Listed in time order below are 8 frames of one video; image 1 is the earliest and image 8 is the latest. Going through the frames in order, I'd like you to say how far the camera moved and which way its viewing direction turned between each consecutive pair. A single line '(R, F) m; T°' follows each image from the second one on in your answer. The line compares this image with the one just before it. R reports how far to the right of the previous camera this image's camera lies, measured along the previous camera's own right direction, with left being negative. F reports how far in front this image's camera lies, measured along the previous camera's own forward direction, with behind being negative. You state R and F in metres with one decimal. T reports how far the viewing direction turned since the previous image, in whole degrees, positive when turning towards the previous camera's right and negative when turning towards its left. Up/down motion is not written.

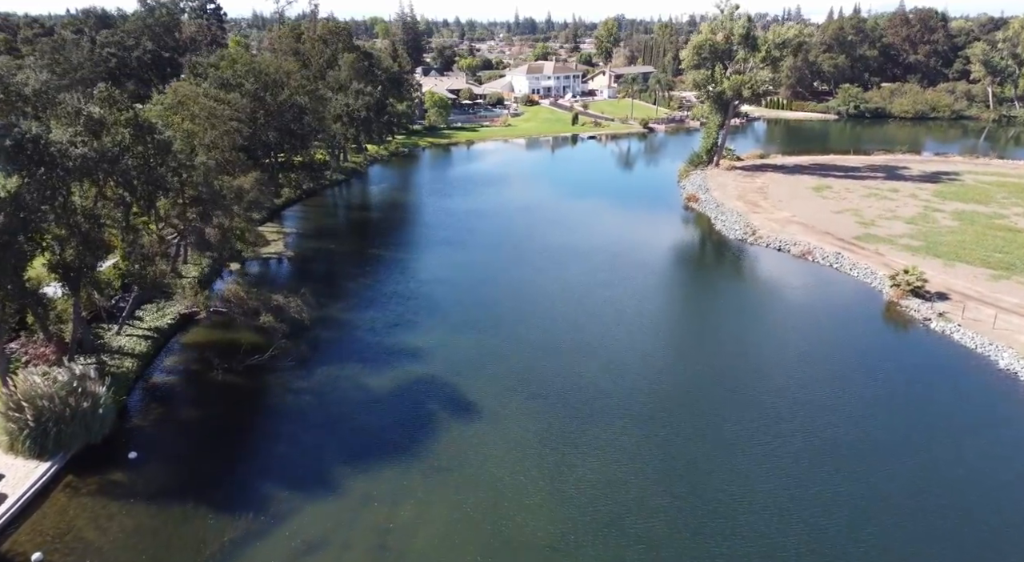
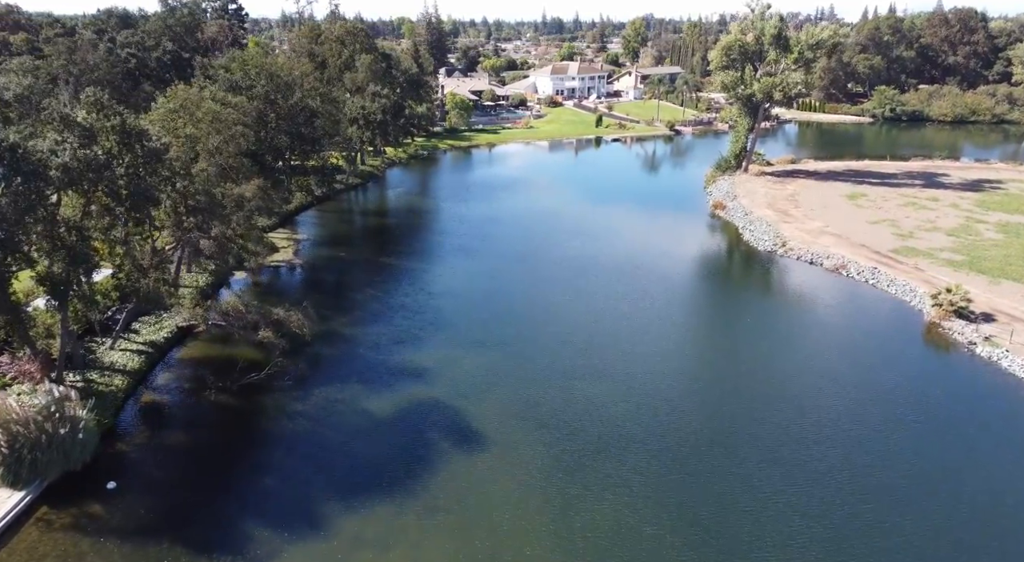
(+0.5, +1.8) m; -2°
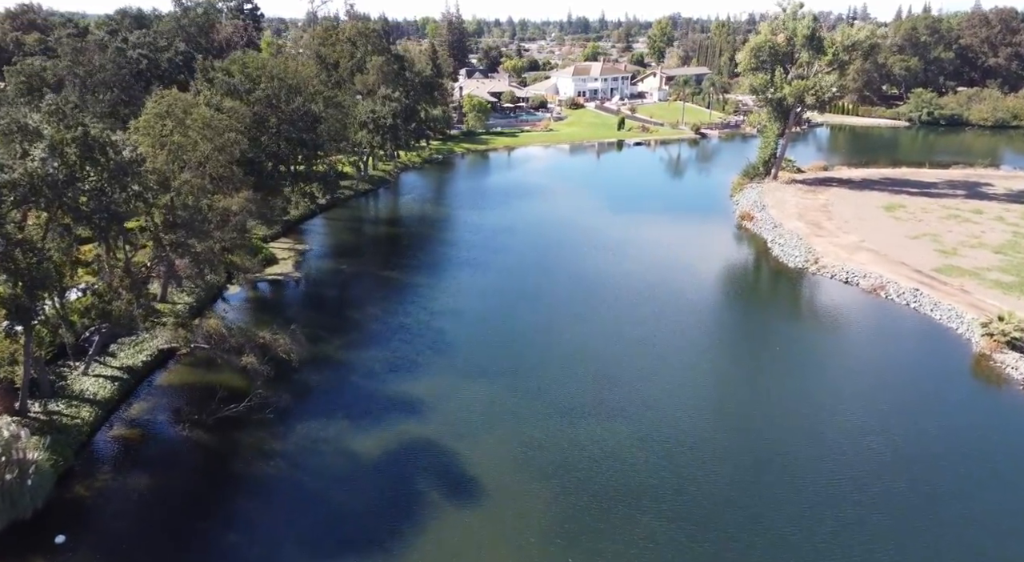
(+0.7, +2.5) m; -2°
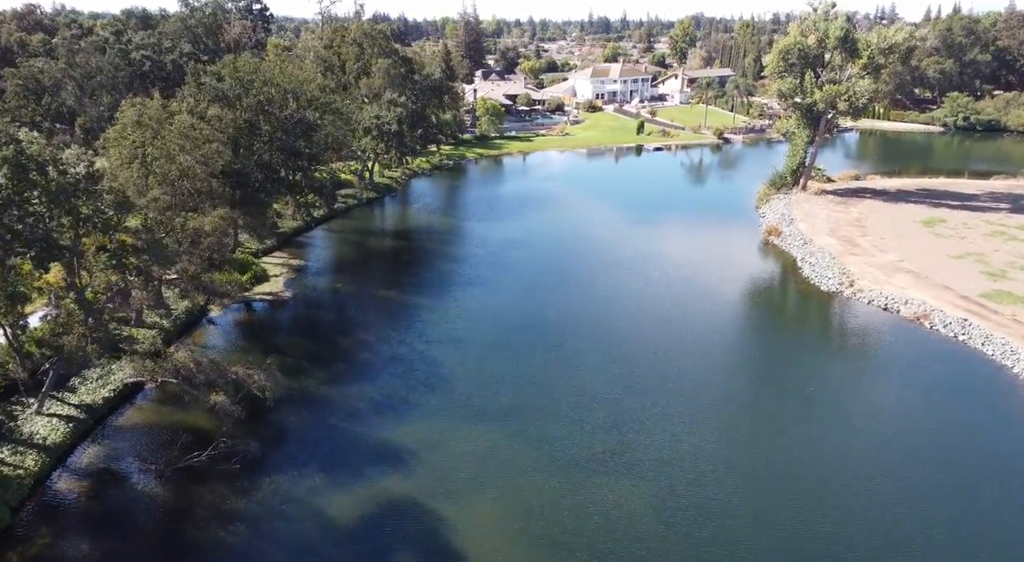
(+0.7, +3.0) m; -2°
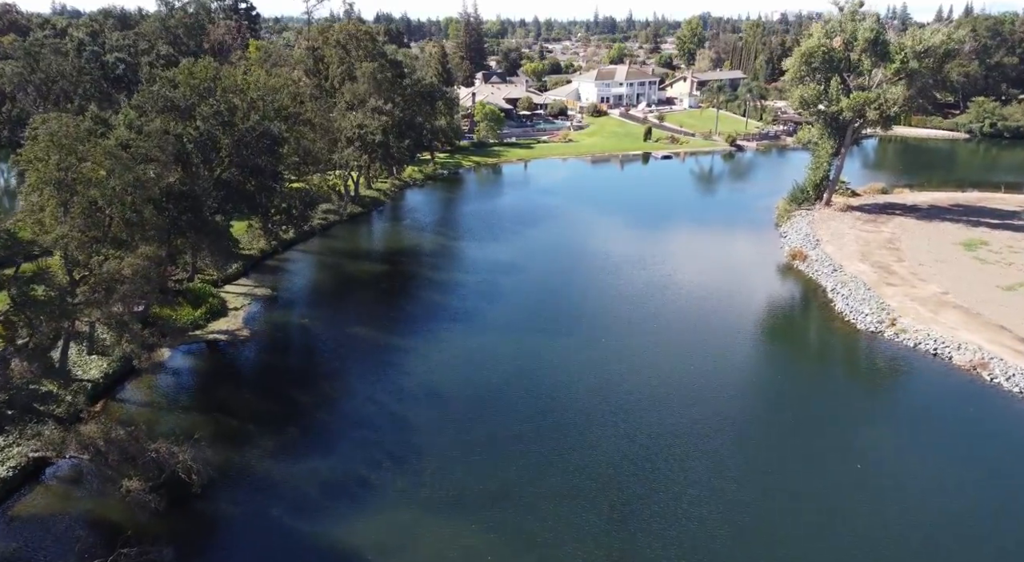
(+0.6, +4.6) m; 0°
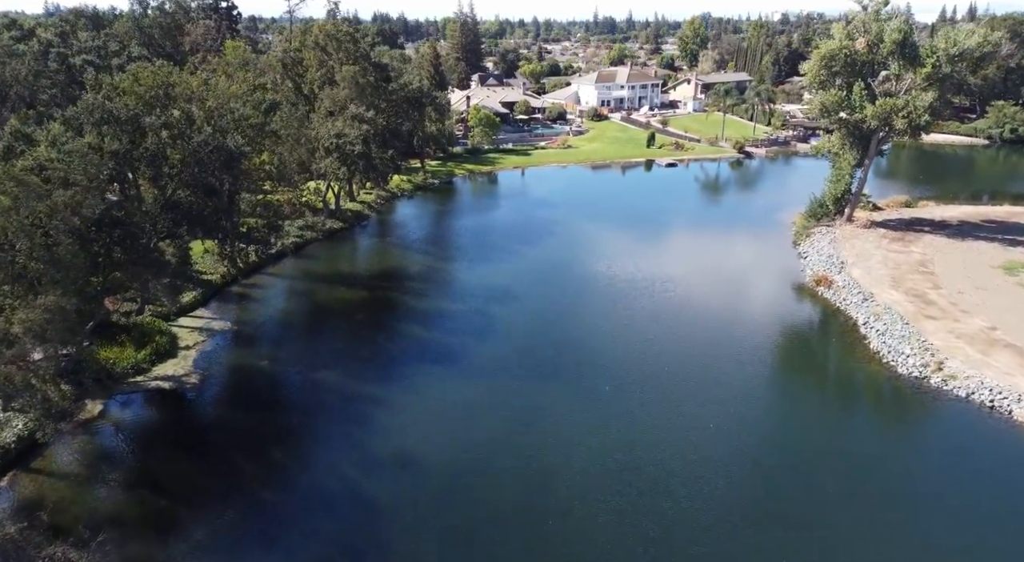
(+0.4, +4.2) m; 0°
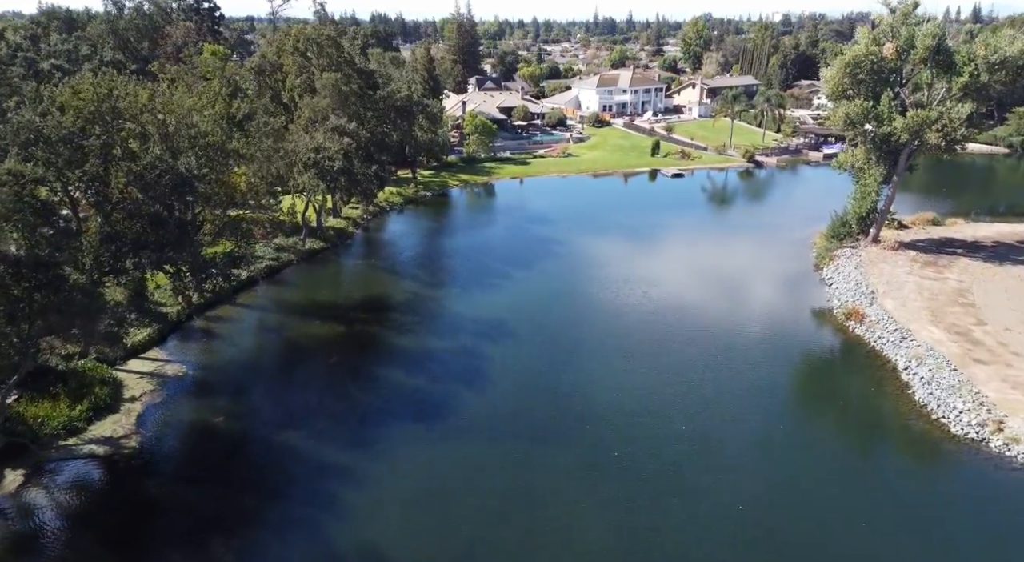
(+0.2, +3.8) m; 0°
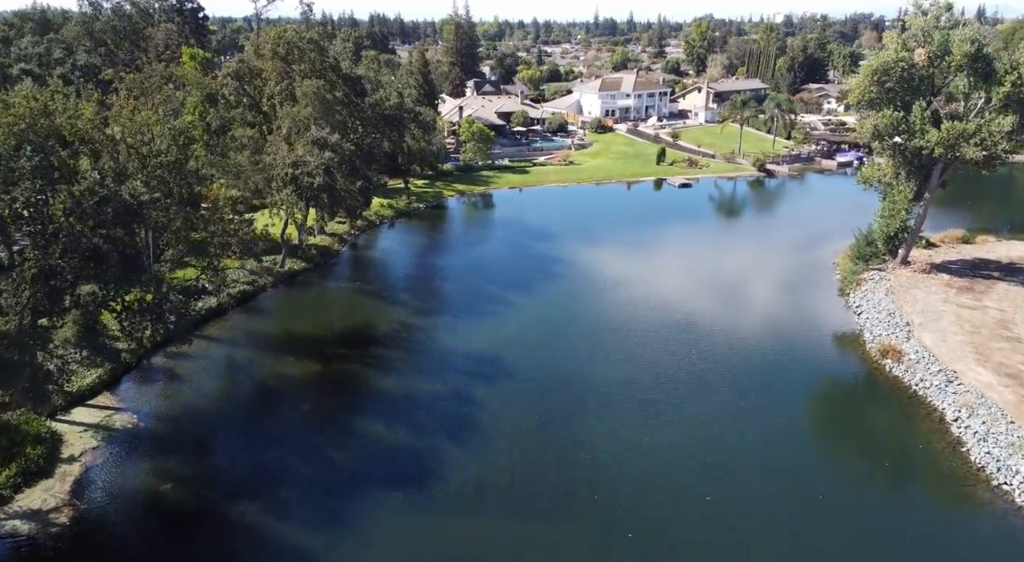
(+0.1, +3.5) m; 0°
